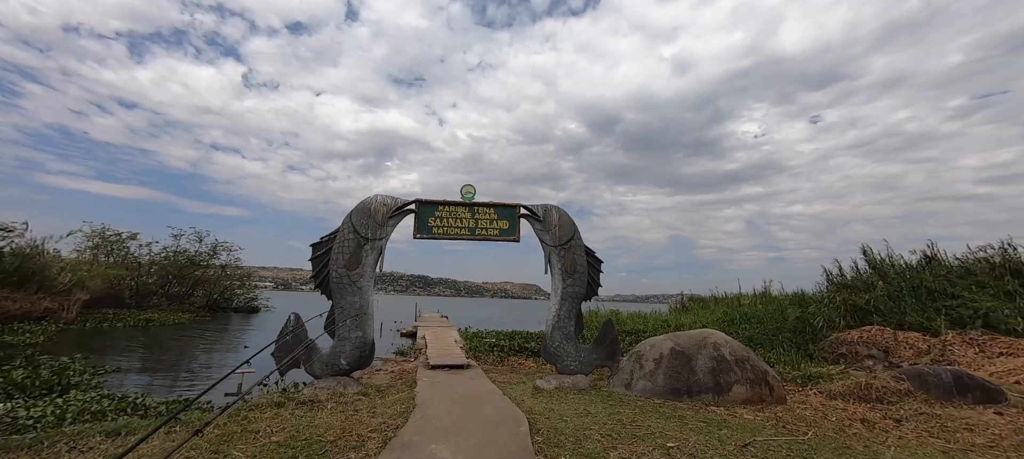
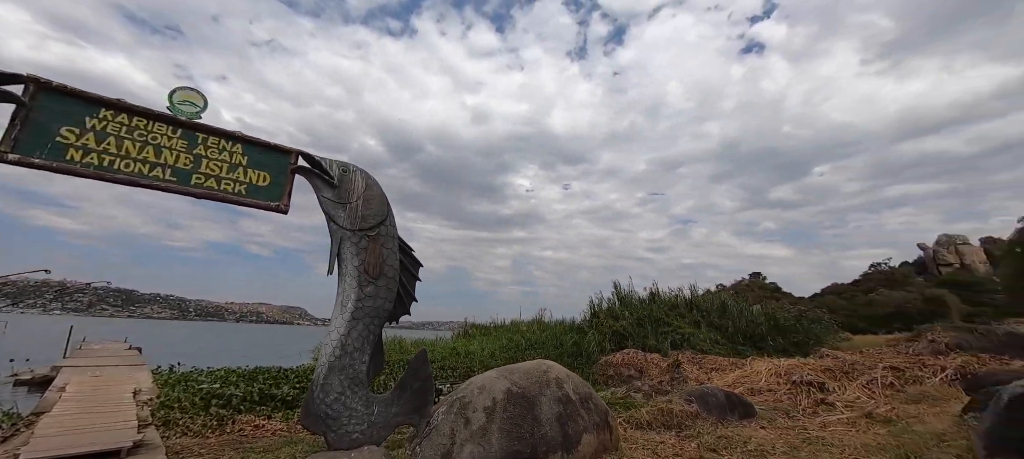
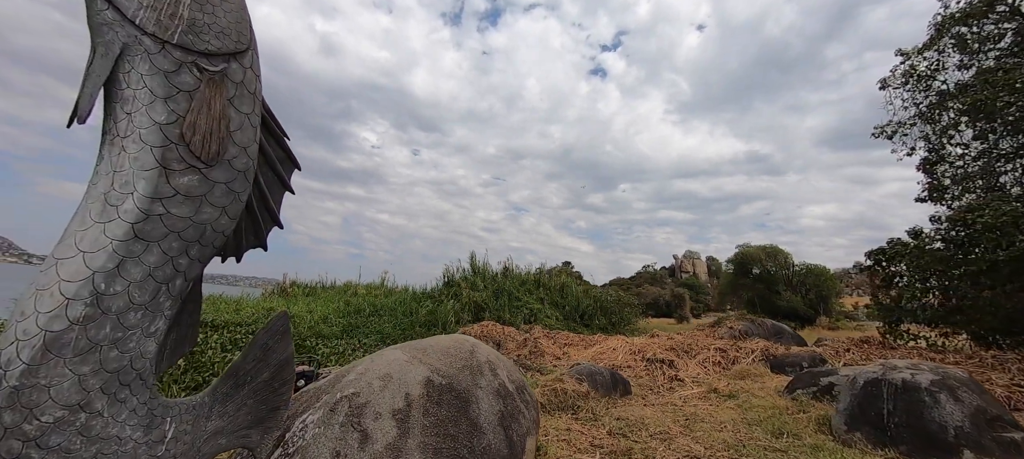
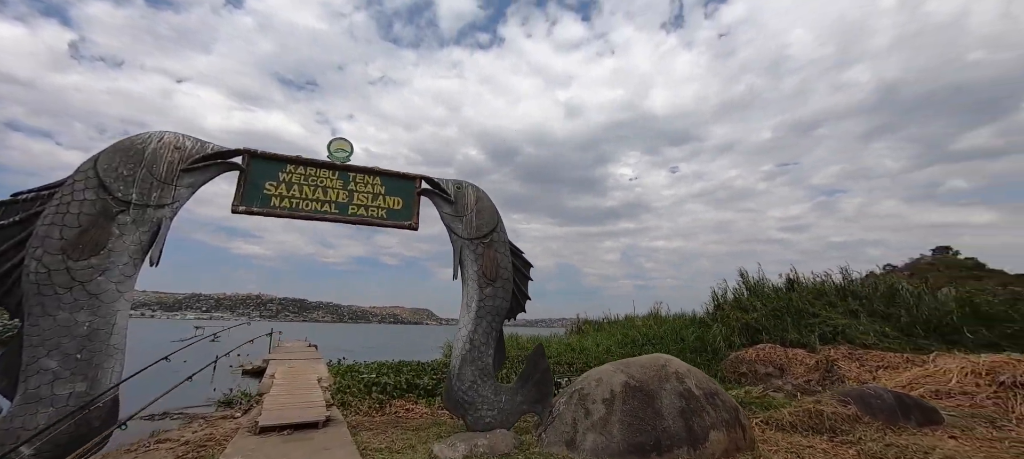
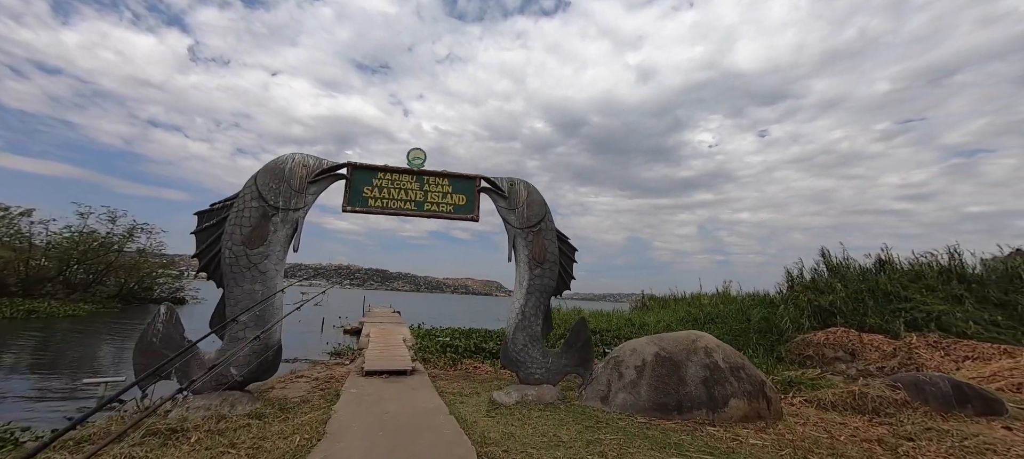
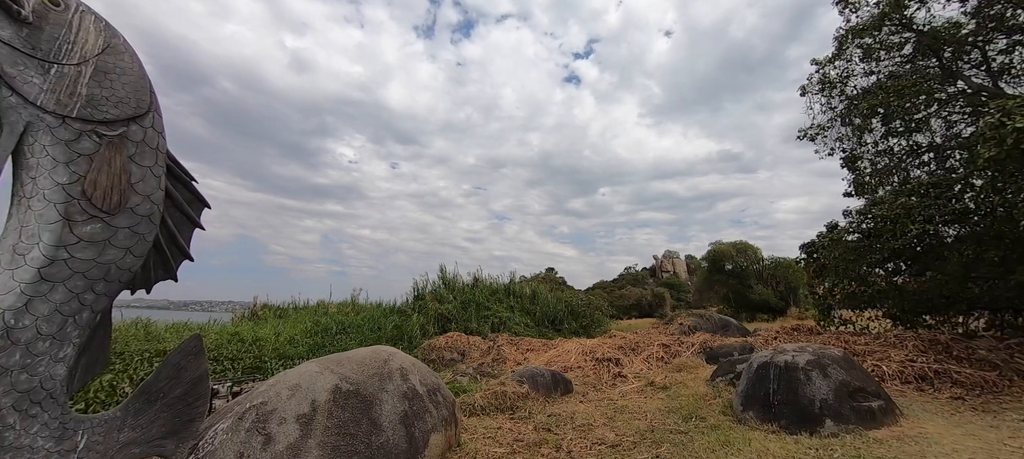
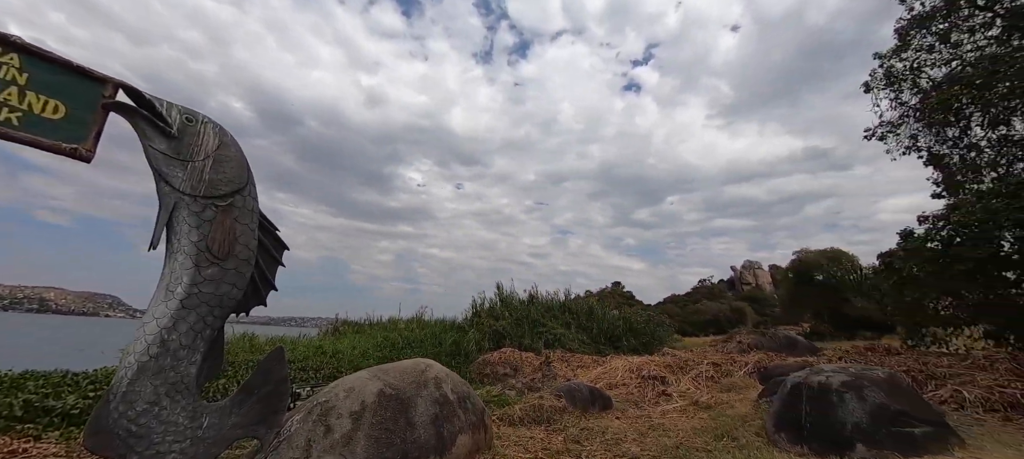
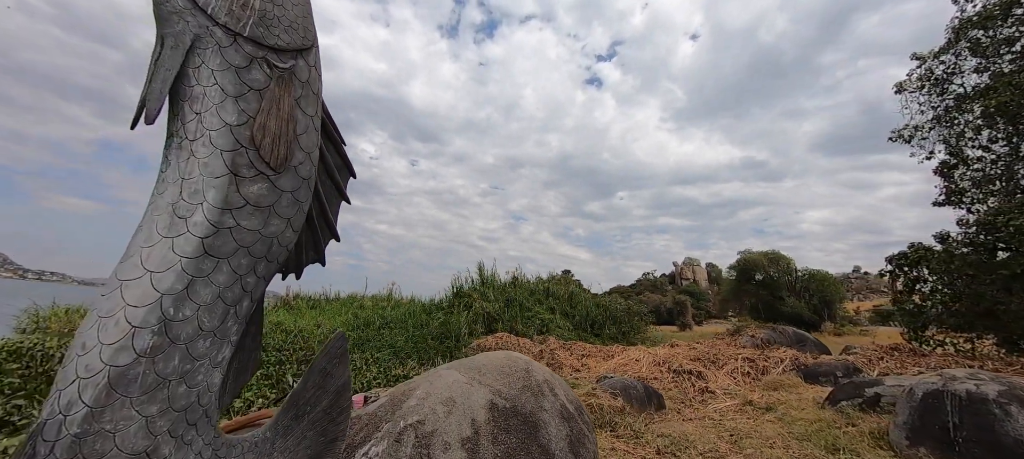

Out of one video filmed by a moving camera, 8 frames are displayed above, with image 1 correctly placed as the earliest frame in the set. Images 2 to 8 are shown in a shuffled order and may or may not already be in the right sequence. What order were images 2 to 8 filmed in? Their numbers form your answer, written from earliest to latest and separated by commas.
5, 4, 2, 7, 6, 3, 8
